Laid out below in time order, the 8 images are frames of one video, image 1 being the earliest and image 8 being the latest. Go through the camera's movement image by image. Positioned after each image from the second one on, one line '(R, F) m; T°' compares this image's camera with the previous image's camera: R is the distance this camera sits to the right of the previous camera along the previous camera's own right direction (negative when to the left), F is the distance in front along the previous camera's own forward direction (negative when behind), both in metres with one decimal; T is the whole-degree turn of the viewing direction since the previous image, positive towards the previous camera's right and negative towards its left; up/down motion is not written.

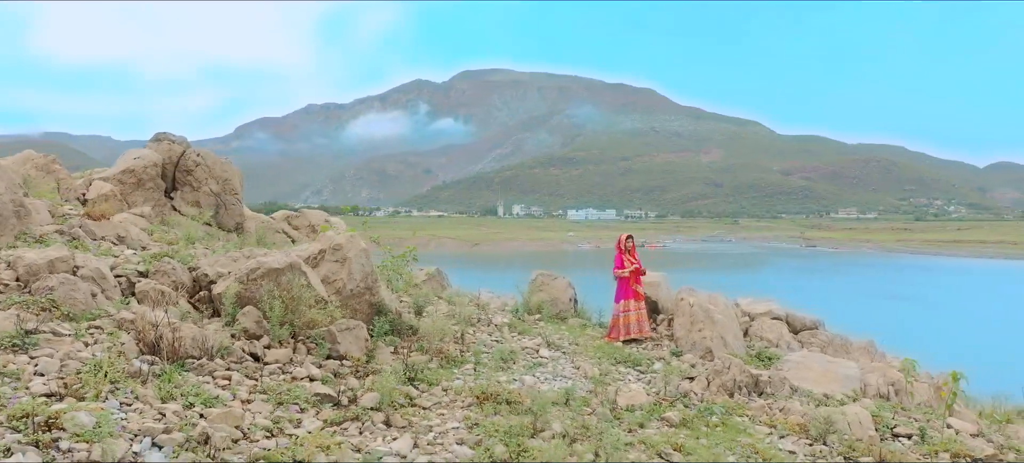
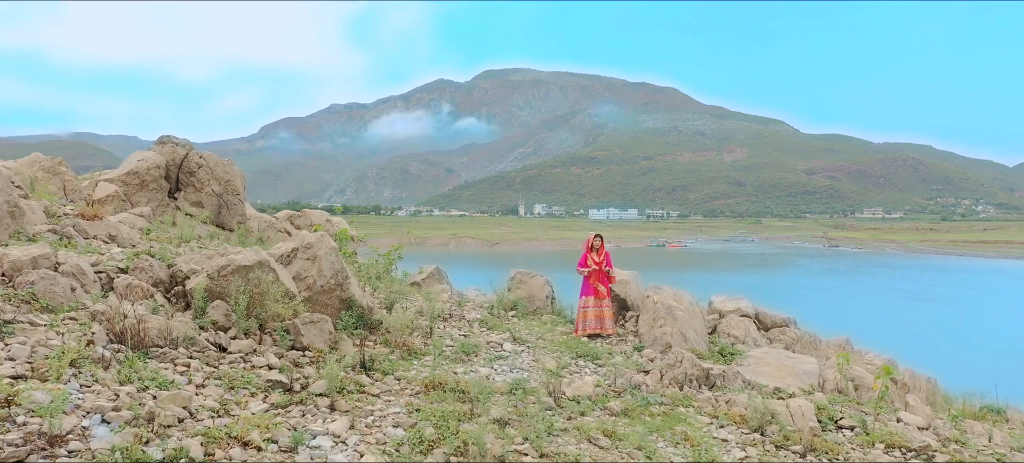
(+0.7, -0.4) m; -1°
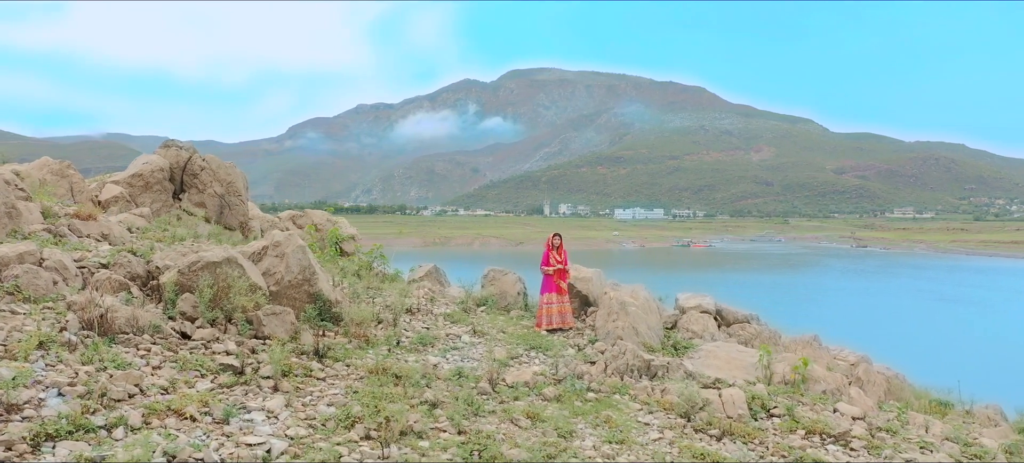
(+0.9, -0.5) m; -2°
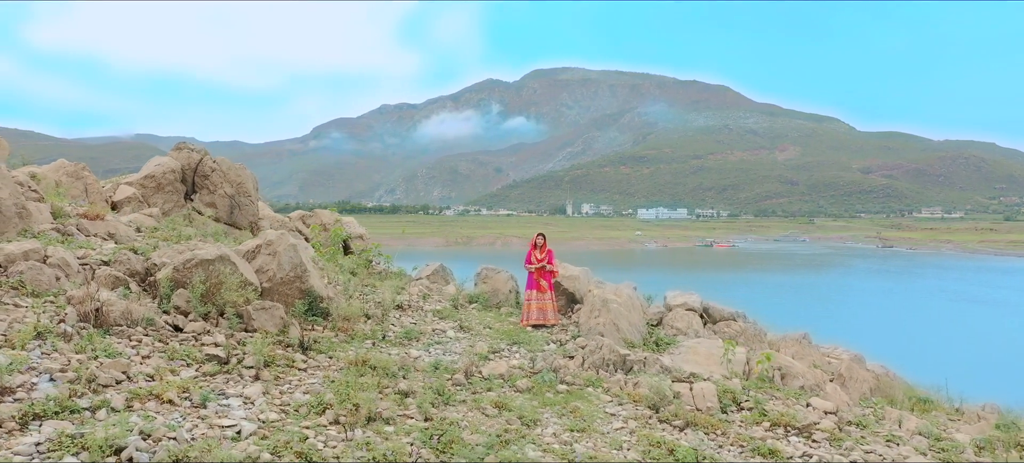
(+0.5, -0.3) m; -2°
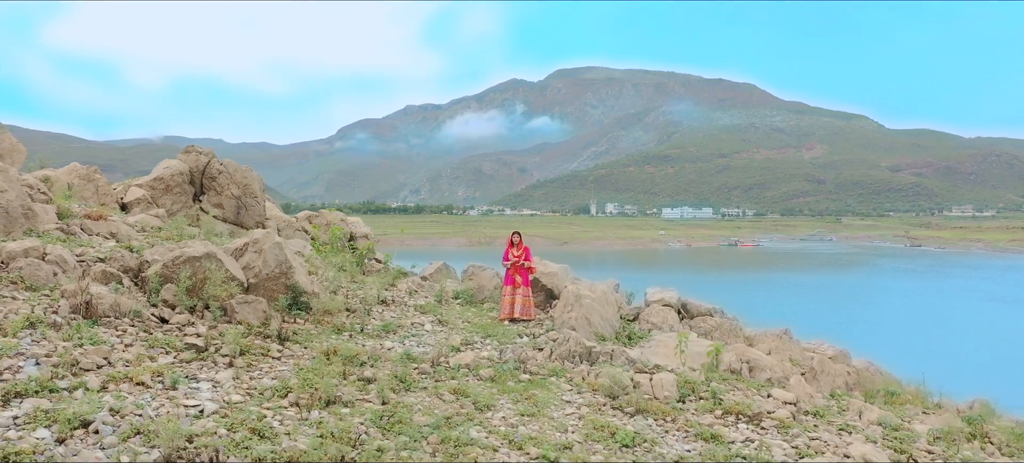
(+0.7, -0.4) m; -2°
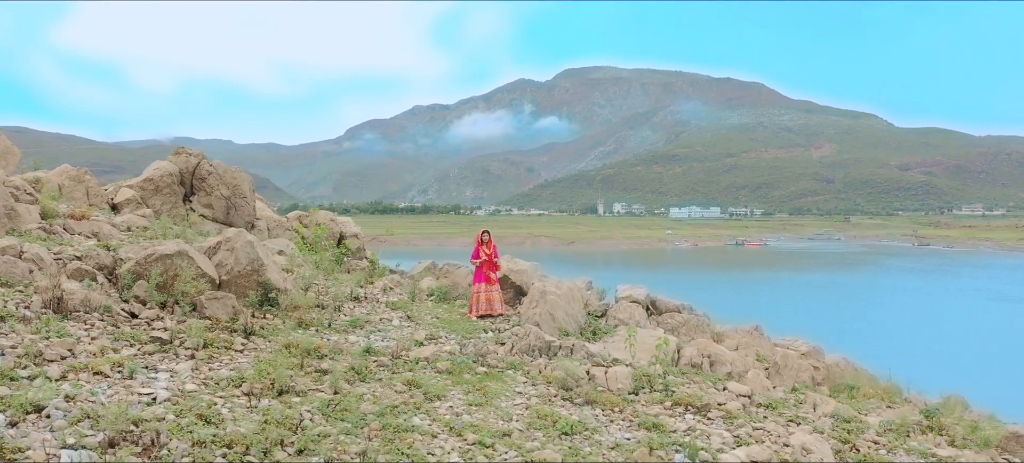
(+0.6, -0.3) m; 0°
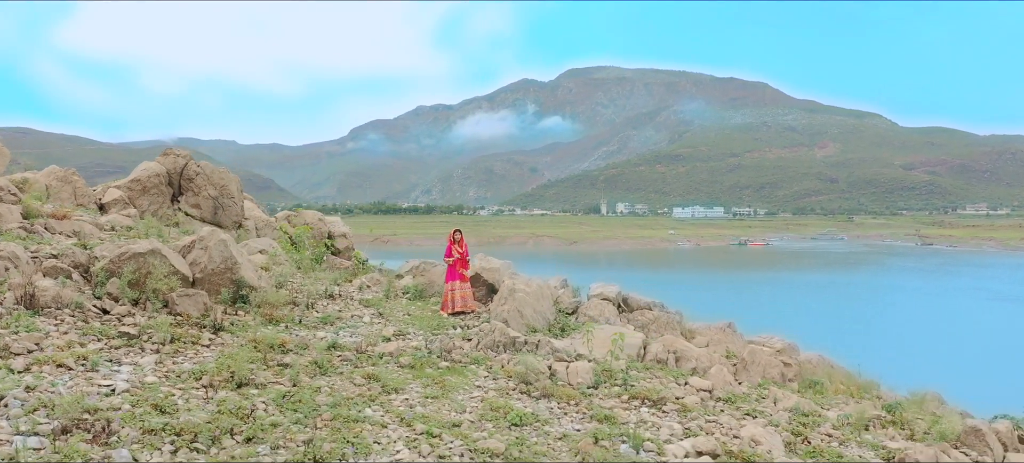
(+0.5, -0.2) m; 0°
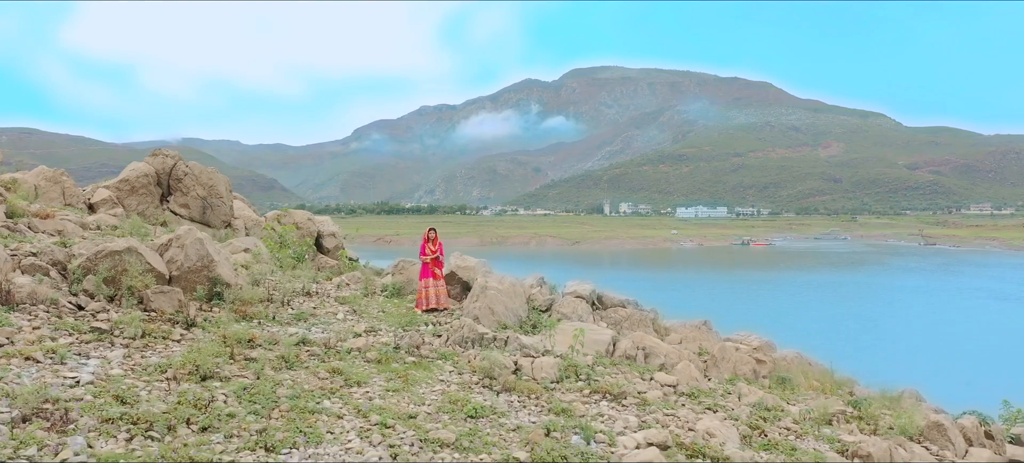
(+0.5, -0.2) m; 0°
